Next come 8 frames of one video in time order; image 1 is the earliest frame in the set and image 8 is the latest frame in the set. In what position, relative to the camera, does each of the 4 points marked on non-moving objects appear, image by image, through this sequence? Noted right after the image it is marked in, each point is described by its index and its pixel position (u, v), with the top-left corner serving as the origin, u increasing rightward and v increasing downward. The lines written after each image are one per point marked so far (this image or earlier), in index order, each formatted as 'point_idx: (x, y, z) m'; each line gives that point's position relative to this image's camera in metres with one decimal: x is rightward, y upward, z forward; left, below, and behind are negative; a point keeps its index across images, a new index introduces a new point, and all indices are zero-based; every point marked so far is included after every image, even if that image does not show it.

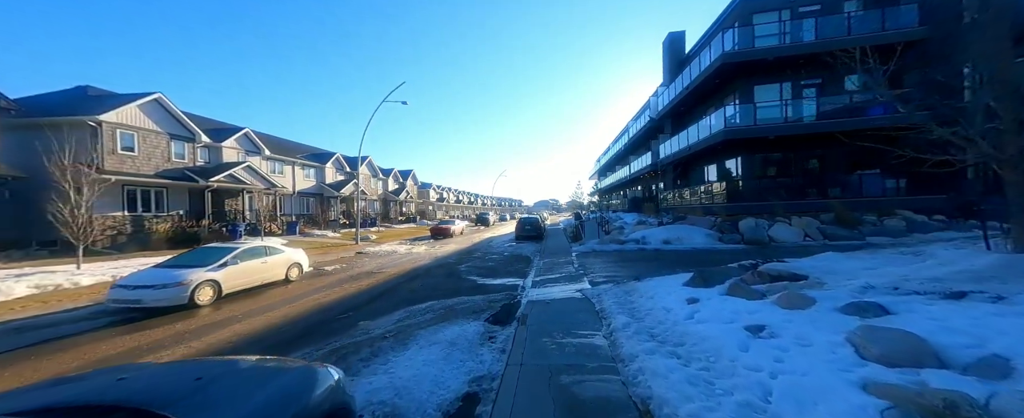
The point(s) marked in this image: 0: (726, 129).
0: (+10.5, +3.9, +16.4) m
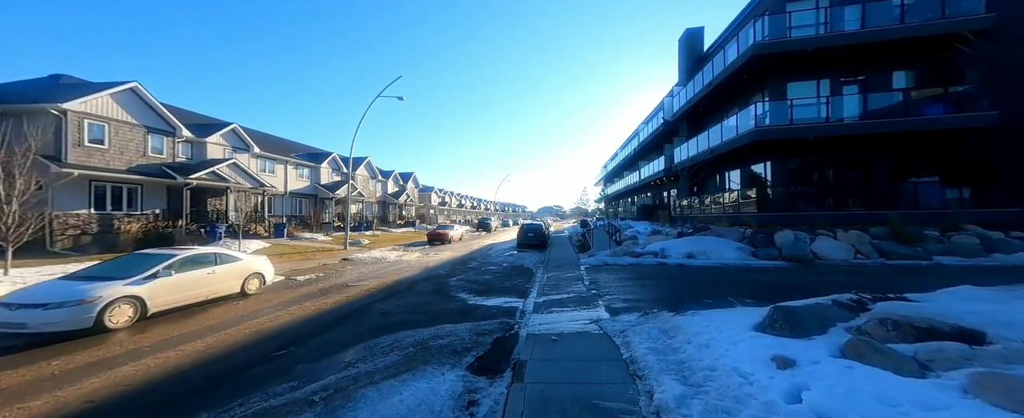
0: (+10.7, +3.4, +14.6) m
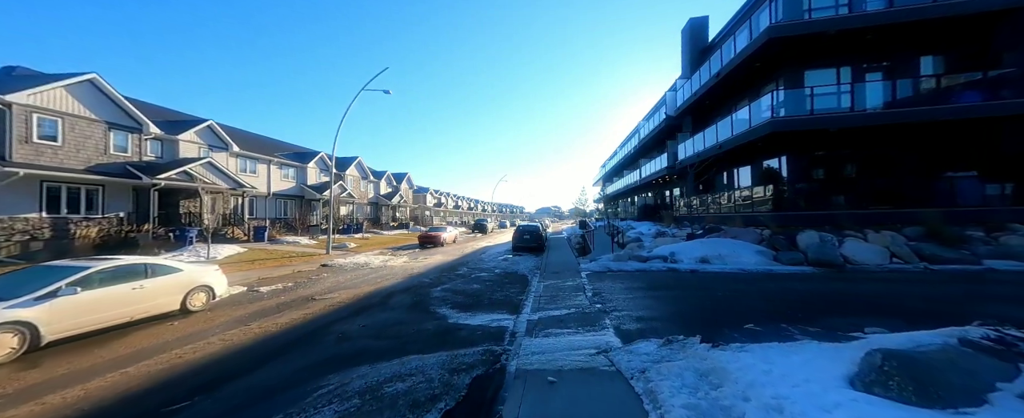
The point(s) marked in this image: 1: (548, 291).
0: (+10.4, +3.5, +13.3) m
1: (+1.0, -2.3, +9.1) m
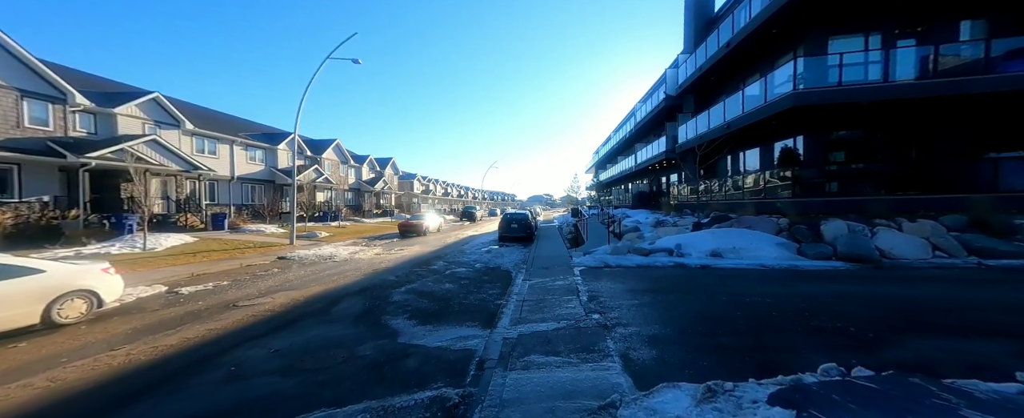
0: (+9.8, +4.0, +11.6) m
1: (+0.5, -1.9, +7.4) m
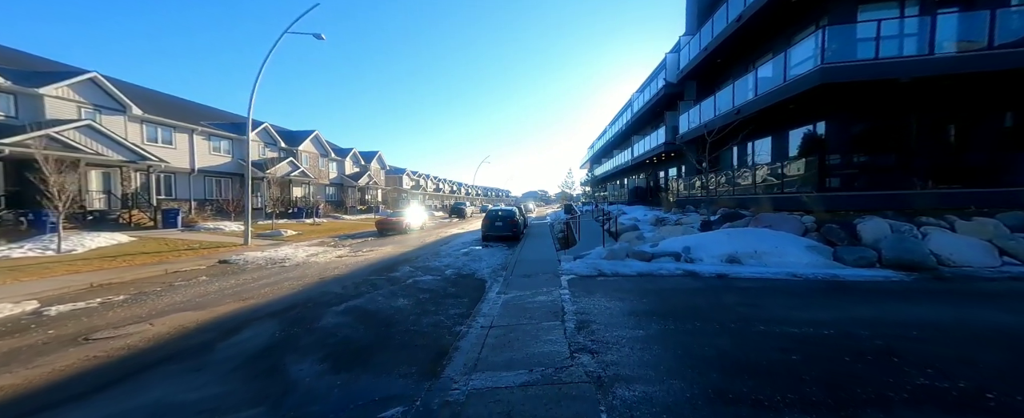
0: (+9.1, +4.1, +9.9) m
1: (-0.1, -1.8, +5.7) m
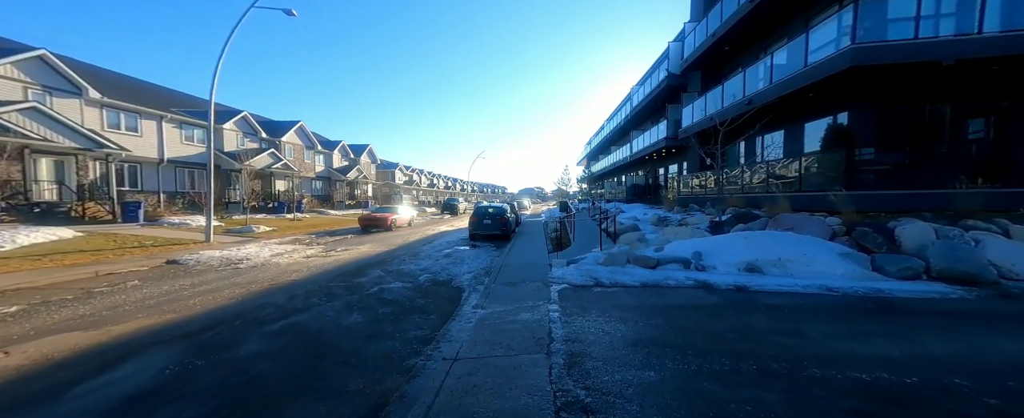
0: (+8.8, +4.1, +8.7) m
1: (-0.5, -1.8, +4.4) m
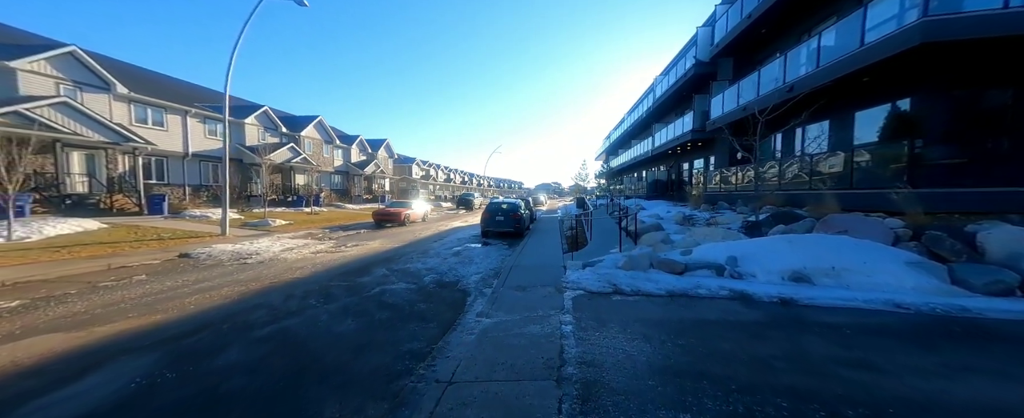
0: (+9.1, +4.1, +7.5) m
1: (-0.4, -1.8, +3.8) m
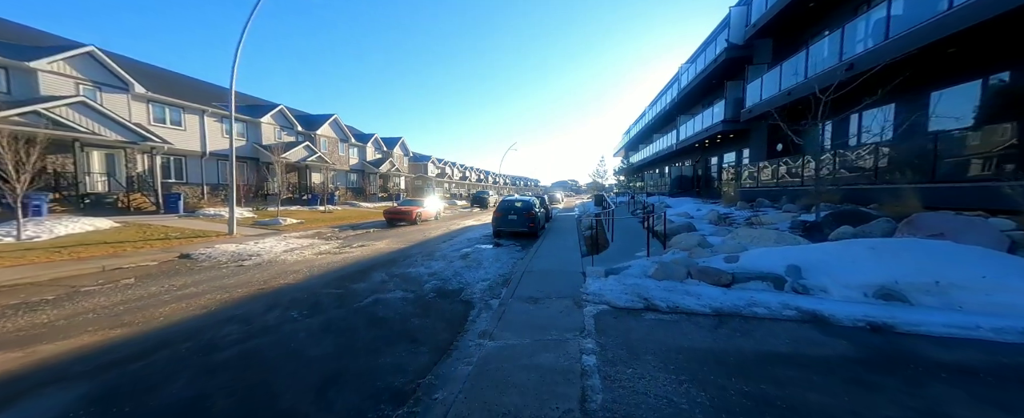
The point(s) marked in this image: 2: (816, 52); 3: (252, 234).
0: (+9.3, +4.1, +6.0) m
1: (-0.4, -1.8, +2.9) m
2: (+10.2, +5.3, +11.3) m
3: (-10.5, -1.0, +13.6) m
